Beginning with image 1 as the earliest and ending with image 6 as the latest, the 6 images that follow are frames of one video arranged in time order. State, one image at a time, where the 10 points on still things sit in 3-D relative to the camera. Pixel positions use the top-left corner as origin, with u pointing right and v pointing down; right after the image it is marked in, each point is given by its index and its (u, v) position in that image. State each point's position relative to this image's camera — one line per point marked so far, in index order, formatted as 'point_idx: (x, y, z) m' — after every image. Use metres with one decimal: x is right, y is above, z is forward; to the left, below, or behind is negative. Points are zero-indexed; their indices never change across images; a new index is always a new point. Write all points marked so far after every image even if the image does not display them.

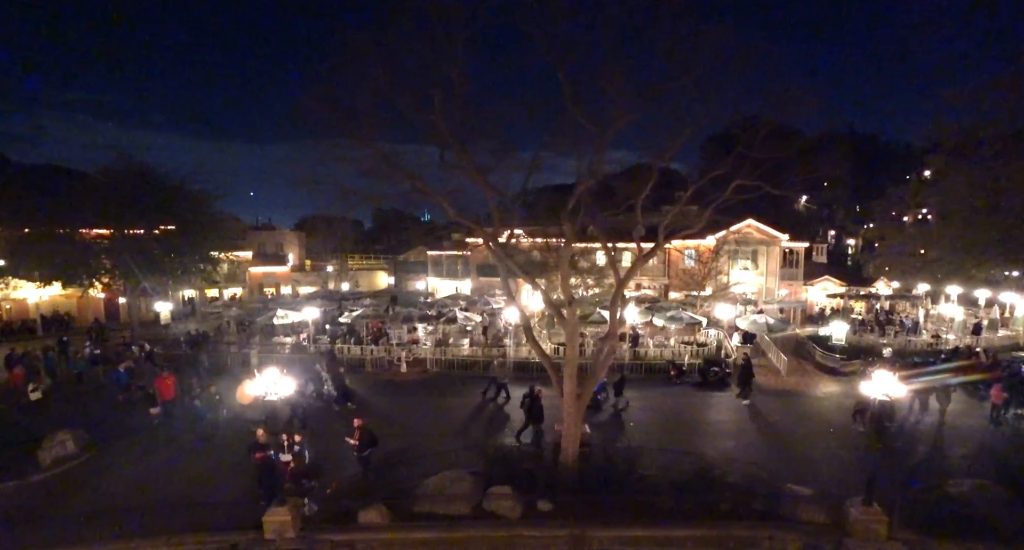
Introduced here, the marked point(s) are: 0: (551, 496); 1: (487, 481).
0: (+0.8, -4.3, +10.9) m
1: (-0.5, -4.2, +11.4) m
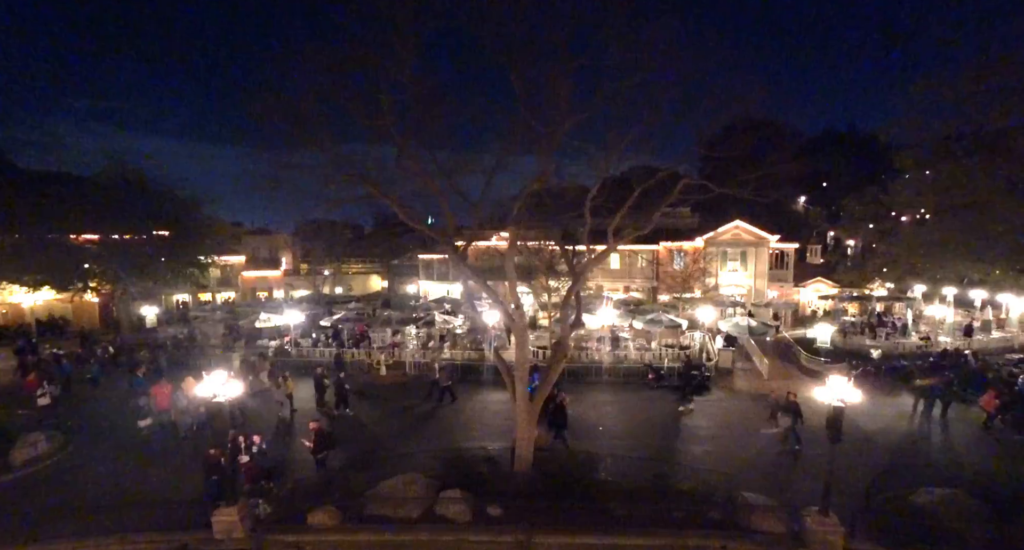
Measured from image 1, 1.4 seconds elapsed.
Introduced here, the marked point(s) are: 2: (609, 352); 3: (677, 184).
0: (-0.1, -4.3, +10.8) m
1: (-1.4, -4.2, +11.4) m
2: (+3.1, -2.5, +18.2) m
3: (+3.0, +1.7, +10.6) m
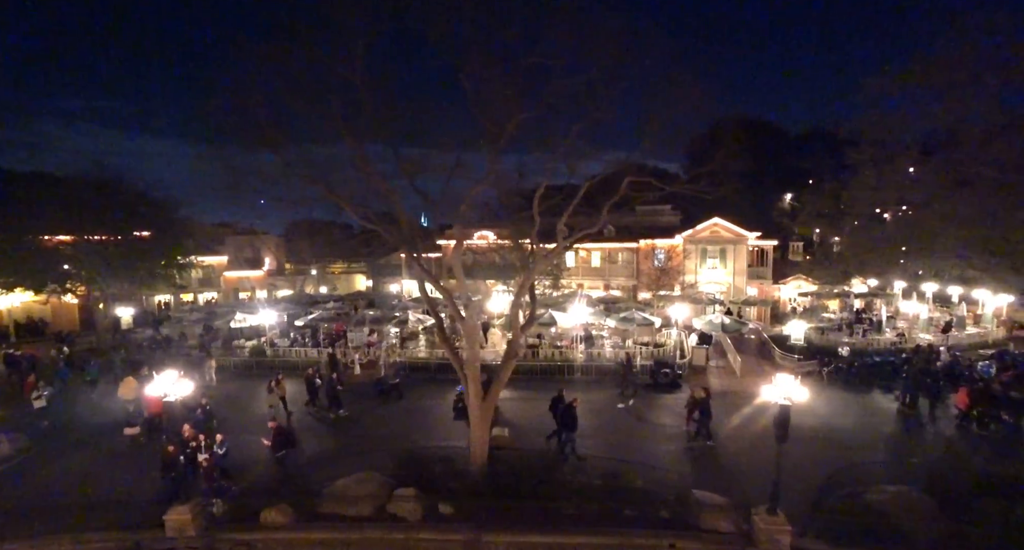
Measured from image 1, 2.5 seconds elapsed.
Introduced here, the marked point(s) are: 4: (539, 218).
0: (-1.1, -4.3, +10.9) m
1: (-2.3, -4.2, +11.4) m
2: (+2.3, -2.4, +18.2) m
3: (+2.0, +1.8, +10.6) m
4: (+0.5, +1.1, +10.9) m
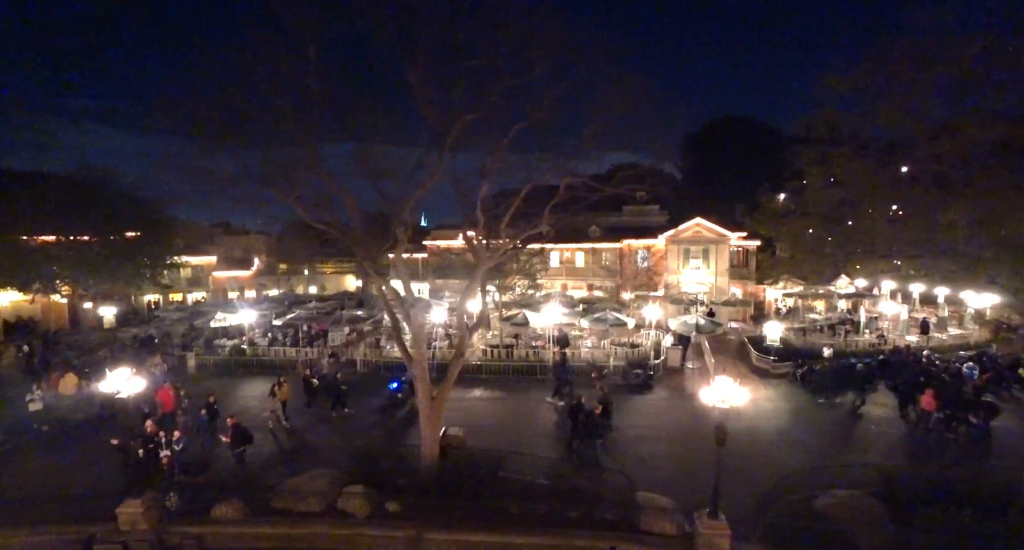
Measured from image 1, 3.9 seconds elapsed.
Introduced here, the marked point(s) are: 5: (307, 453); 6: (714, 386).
0: (-2.1, -4.3, +11.0) m
1: (-3.3, -4.2, +11.6) m
2: (+1.4, -2.4, +18.1) m
3: (+1.0, +1.8, +10.6) m
4: (-0.5, +1.1, +10.9) m
5: (-4.7, -4.1, +12.9) m
6: (+3.4, -1.8, +9.6) m
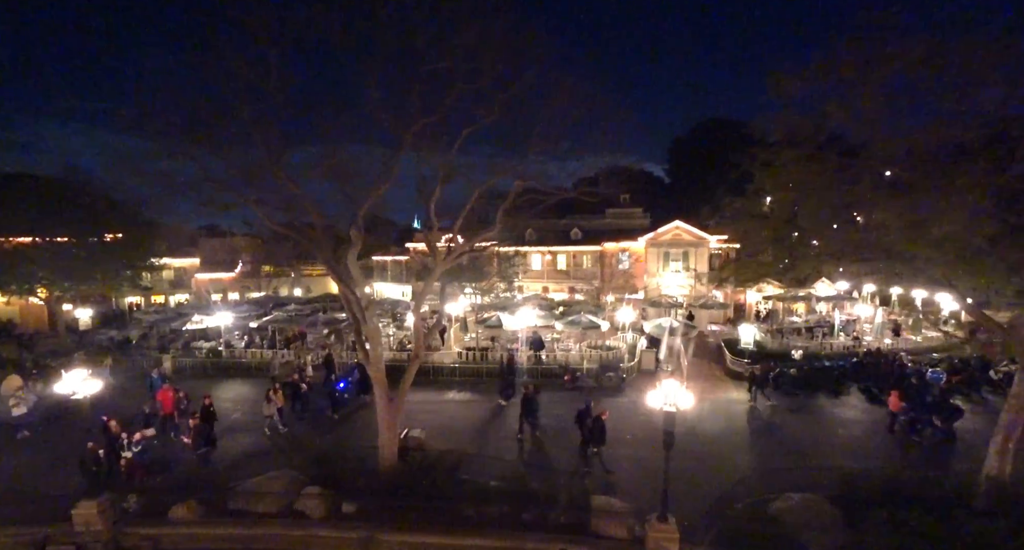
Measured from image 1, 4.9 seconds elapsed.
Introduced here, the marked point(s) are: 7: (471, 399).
0: (-3.0, -4.3, +10.9) m
1: (-4.2, -4.3, +11.6) m
2: (+0.6, -2.5, +18.1) m
3: (+0.1, +1.7, +10.6) m
4: (-1.4, +1.1, +10.9) m
5: (-5.5, -4.1, +12.9) m
6: (+2.5, -1.9, +9.6) m
7: (-1.2, -3.6, +16.4) m
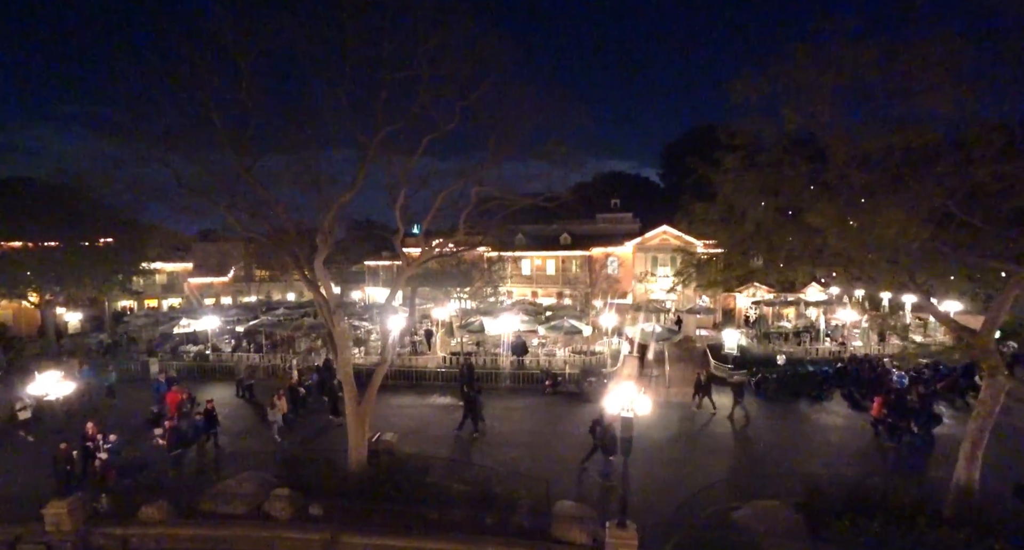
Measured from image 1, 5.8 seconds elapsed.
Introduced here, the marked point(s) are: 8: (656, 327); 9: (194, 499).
0: (-3.6, -4.4, +11.0) m
1: (-4.8, -4.3, +11.6) m
2: (+0.1, -2.7, +18.1) m
3: (-0.5, +1.7, +10.7) m
4: (-2.0, +1.0, +11.0) m
5: (-6.1, -4.2, +13.0) m
6: (+1.9, -1.9, +9.5) m
7: (-1.8, -3.7, +16.4) m
8: (+4.8, -1.7, +18.3) m
9: (-6.5, -4.5, +11.4) m
